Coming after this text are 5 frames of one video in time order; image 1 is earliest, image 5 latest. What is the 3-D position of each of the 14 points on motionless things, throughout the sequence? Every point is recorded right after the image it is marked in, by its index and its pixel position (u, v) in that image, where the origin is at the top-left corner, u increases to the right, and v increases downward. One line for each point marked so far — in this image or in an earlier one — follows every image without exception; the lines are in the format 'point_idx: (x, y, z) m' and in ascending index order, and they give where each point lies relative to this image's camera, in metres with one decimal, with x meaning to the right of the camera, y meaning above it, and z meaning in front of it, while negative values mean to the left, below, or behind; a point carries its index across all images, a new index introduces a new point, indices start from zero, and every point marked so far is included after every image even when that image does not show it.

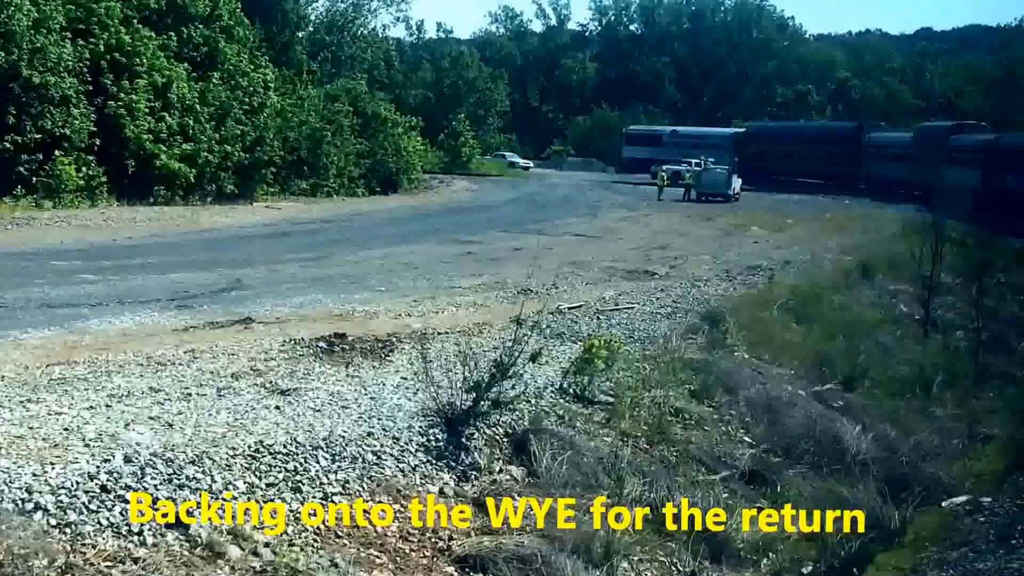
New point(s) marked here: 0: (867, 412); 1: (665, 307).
0: (+2.2, -0.8, +12.3) m
1: (+1.1, -0.1, +14.6) m
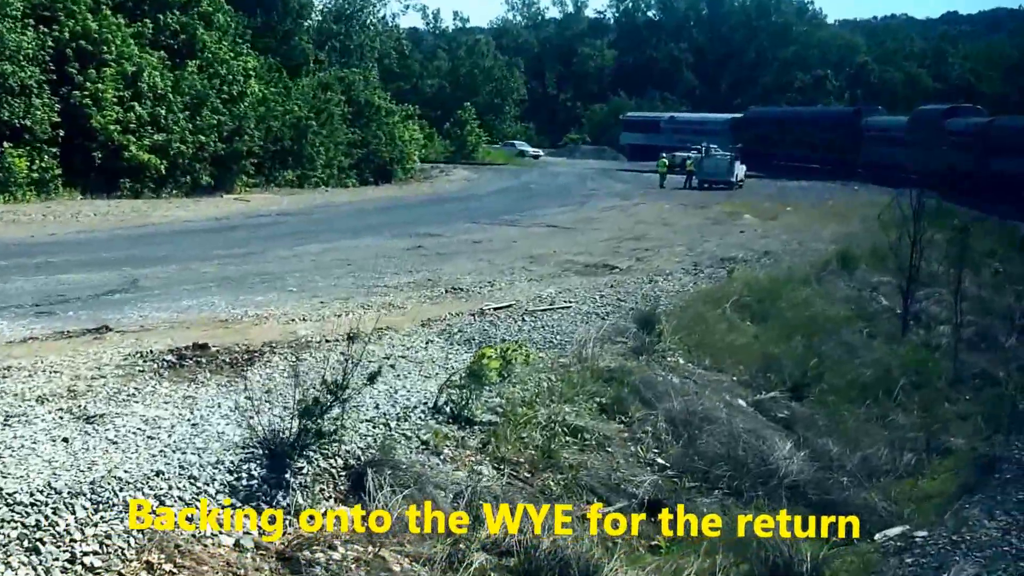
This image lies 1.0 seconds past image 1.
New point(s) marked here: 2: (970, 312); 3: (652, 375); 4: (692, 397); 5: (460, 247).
0: (+1.7, -0.8, +11.0) m
1: (+0.6, -0.1, +13.3) m
2: (+4.4, -0.1, +18.7) m
3: (+0.8, -0.5, +10.4) m
4: (+0.9, -0.6, +10.2) m
5: (-0.5, +0.4, +18.2) m
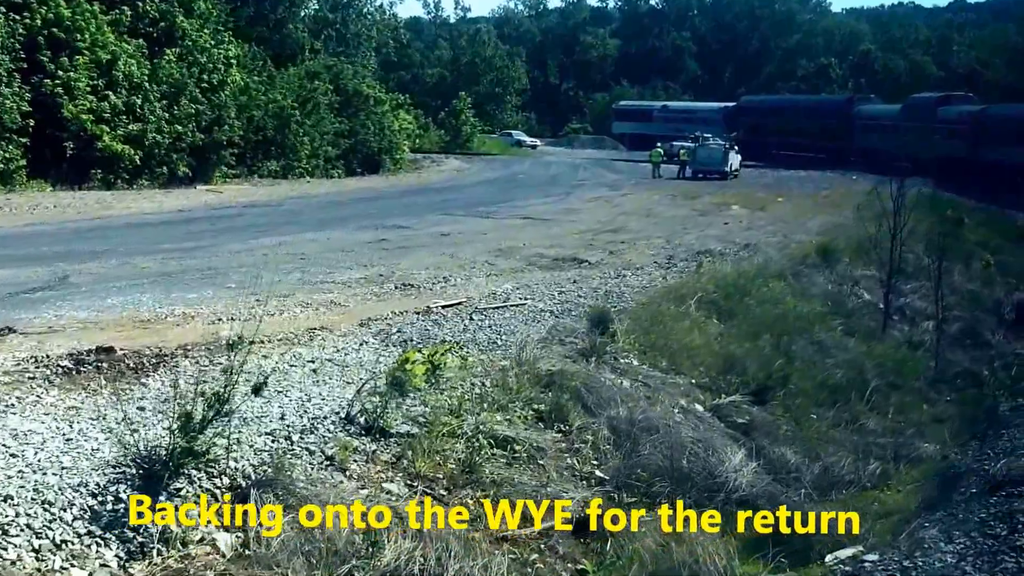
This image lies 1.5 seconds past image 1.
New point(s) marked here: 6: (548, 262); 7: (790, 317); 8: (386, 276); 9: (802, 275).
0: (+1.4, -0.8, +10.3) m
1: (+0.3, -0.1, +12.6) m
2: (+4.1, 0.0, +18.0) m
3: (+0.4, -0.5, +9.8) m
4: (+0.6, -0.6, +9.5) m
5: (-0.8, +0.4, +17.5) m
6: (+0.3, +0.2, +16.1) m
7: (+1.9, -0.2, +13.2) m
8: (-0.9, +0.1, +13.7) m
9: (+2.5, +0.1, +16.5) m
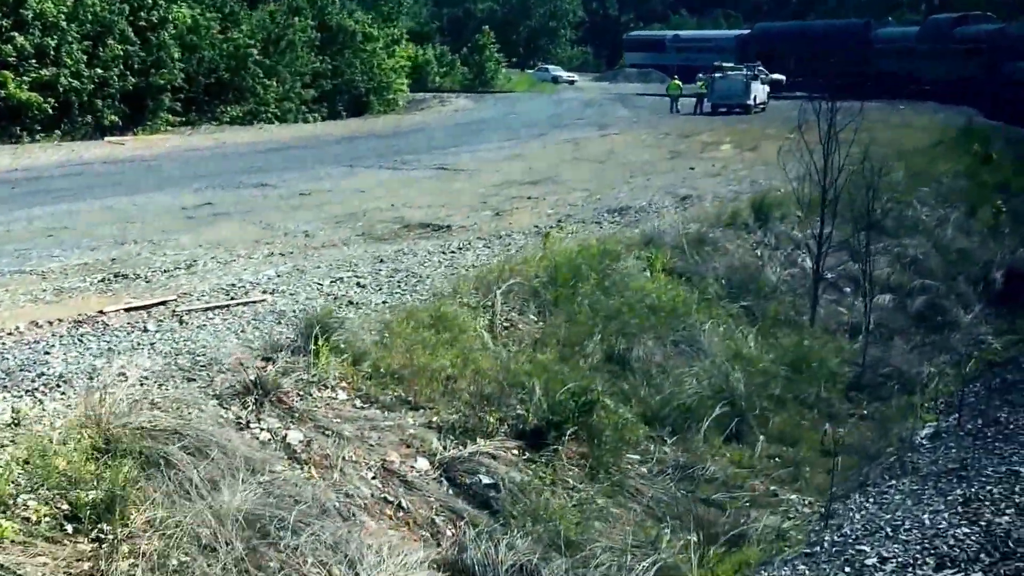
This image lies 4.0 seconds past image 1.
0: (0.0, -0.8, +7.0) m
1: (-1.0, 0.0, +9.3) m
2: (+3.1, +0.3, +14.5) m
3: (-1.0, -0.5, +6.5) m
4: (-0.8, -0.6, +6.2) m
5: (-1.8, +0.6, +14.3) m
6: (-0.8, +0.4, +12.8) m
7: (+0.6, -0.1, +9.8) m
8: (-2.1, +0.1, +10.4) m
9: (+1.4, +0.3, +13.0) m
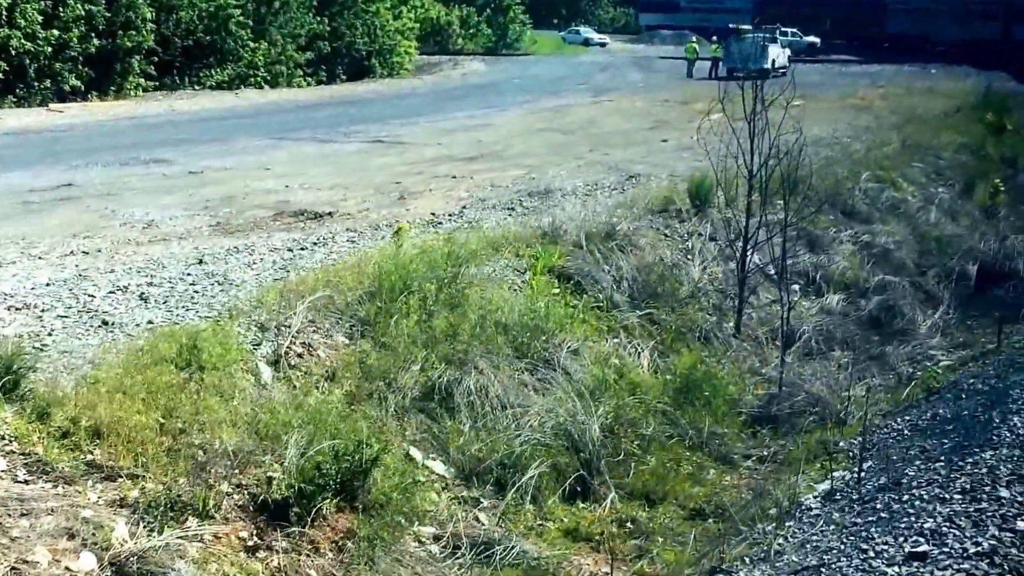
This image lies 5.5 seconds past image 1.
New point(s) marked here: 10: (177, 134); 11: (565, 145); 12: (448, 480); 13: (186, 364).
0: (-0.8, -0.9, +5.1) m
1: (-1.7, -0.1, +7.5) m
2: (+2.5, +0.3, +12.5) m
3: (-1.8, -0.6, +4.7) m
4: (-1.6, -0.7, +4.4) m
5: (-2.4, +0.7, +12.5) m
6: (-1.5, +0.4, +11.0) m
7: (-0.1, -0.2, +7.9) m
8: (-2.8, +0.1, +8.6) m
9: (+0.7, +0.4, +11.1) m
10: (-2.9, +1.4, +17.7) m
11: (+0.5, +1.3, +17.4) m
12: (-0.2, -0.6, +6.8) m
13: (-1.1, -0.3, +6.8) m
